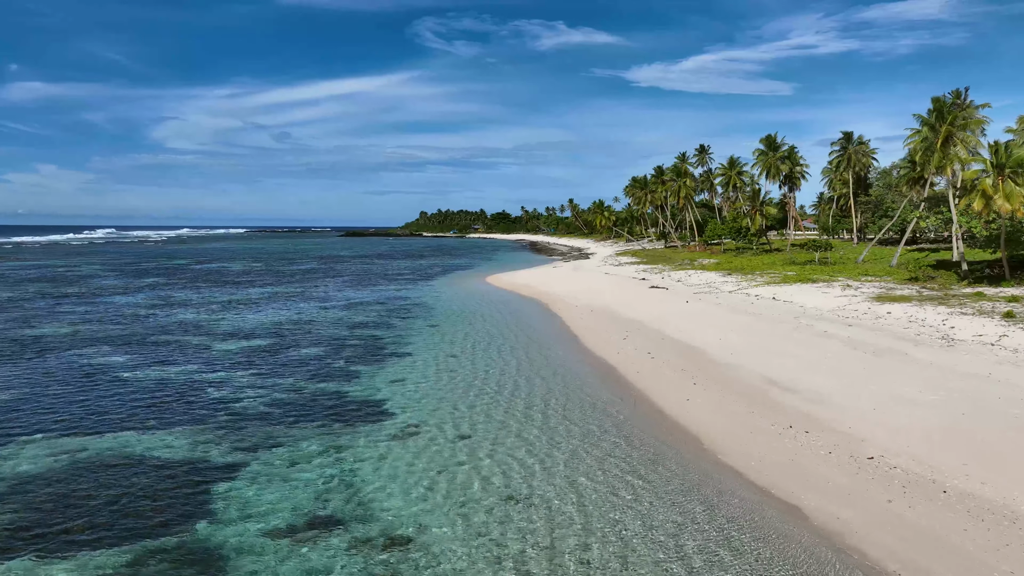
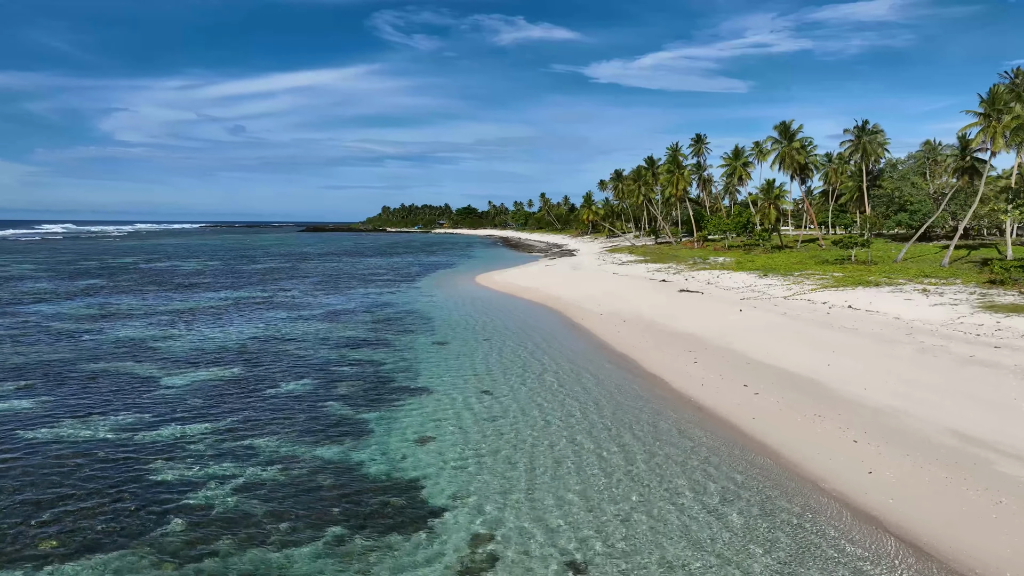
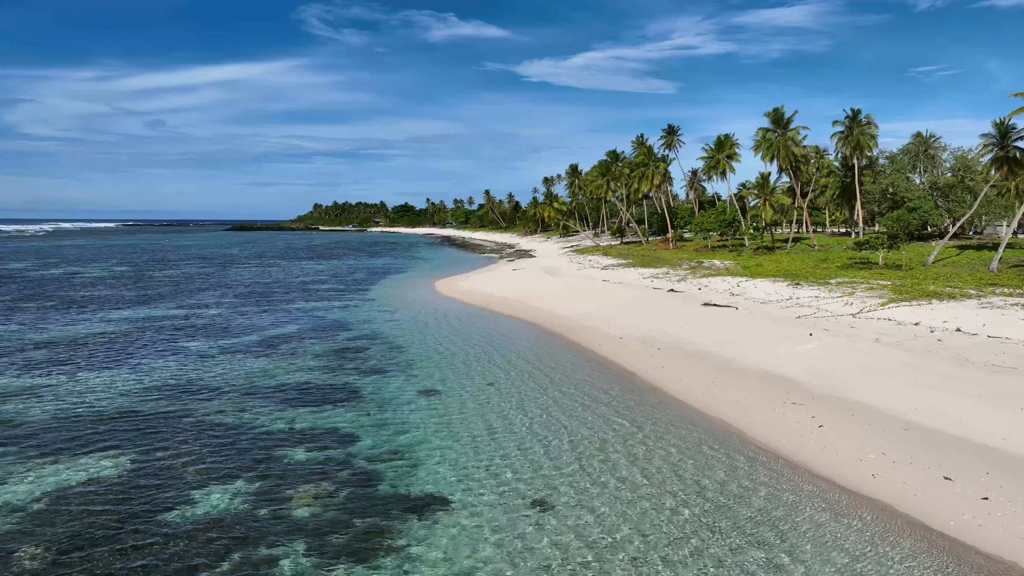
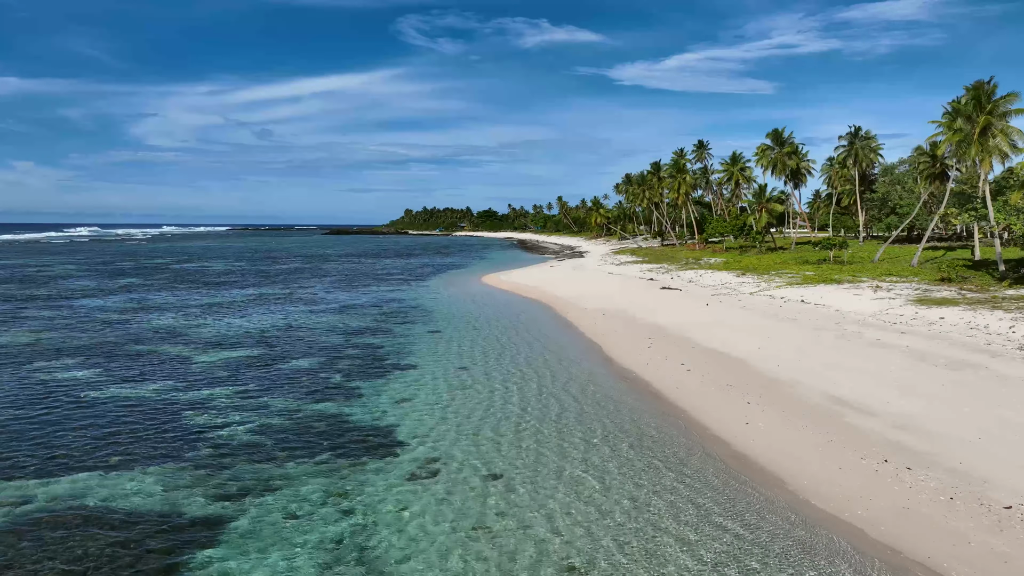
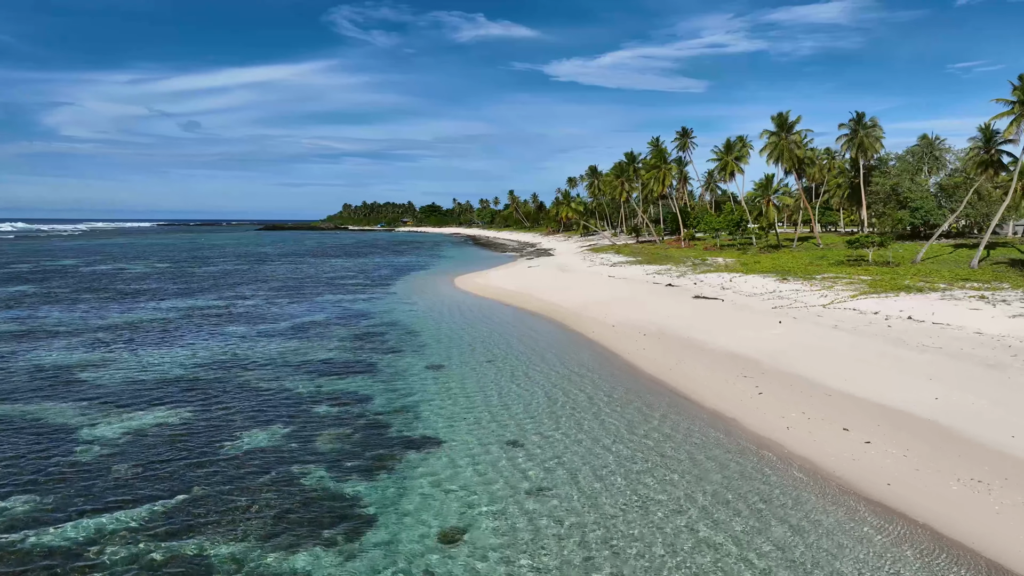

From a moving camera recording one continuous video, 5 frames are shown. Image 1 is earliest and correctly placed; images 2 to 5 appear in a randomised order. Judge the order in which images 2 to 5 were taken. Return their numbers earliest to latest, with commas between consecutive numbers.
4, 2, 5, 3
